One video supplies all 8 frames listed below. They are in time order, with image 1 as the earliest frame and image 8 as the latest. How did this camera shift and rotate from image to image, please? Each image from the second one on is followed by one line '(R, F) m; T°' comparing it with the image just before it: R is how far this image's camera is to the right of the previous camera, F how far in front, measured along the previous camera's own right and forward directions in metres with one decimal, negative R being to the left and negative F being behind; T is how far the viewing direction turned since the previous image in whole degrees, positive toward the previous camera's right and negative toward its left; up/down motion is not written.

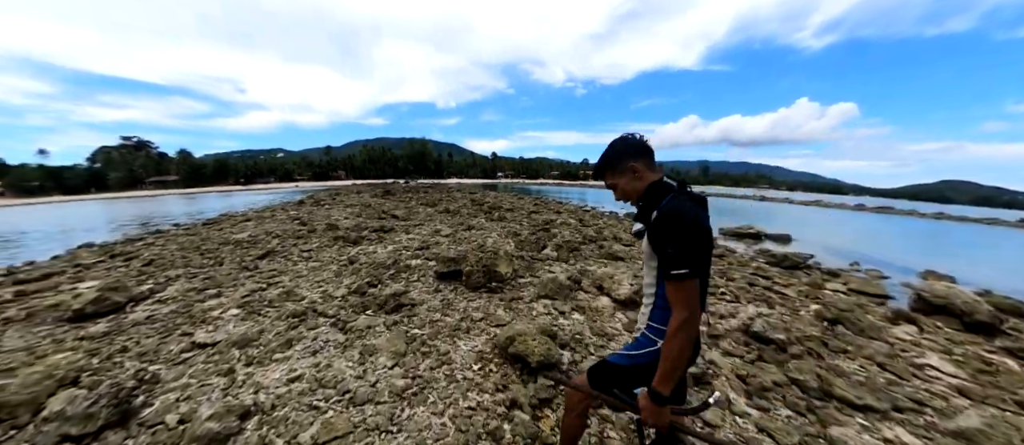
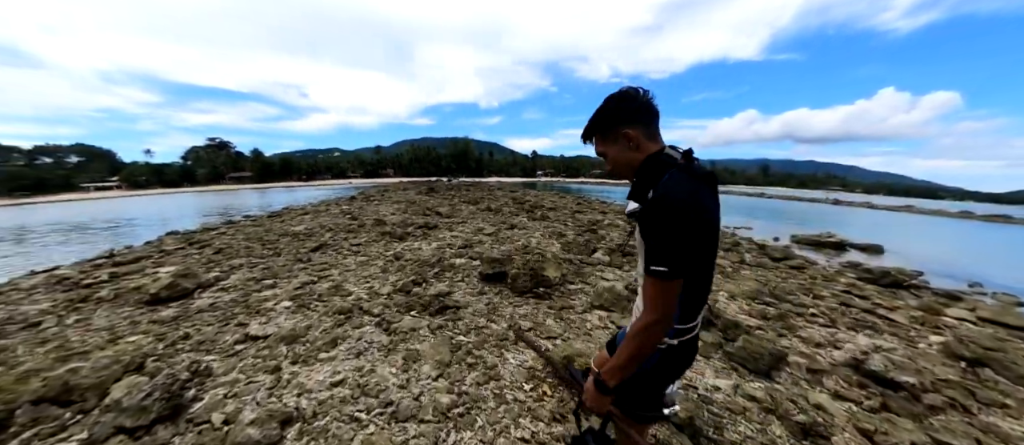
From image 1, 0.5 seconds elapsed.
(-0.3, +0.5) m; -7°
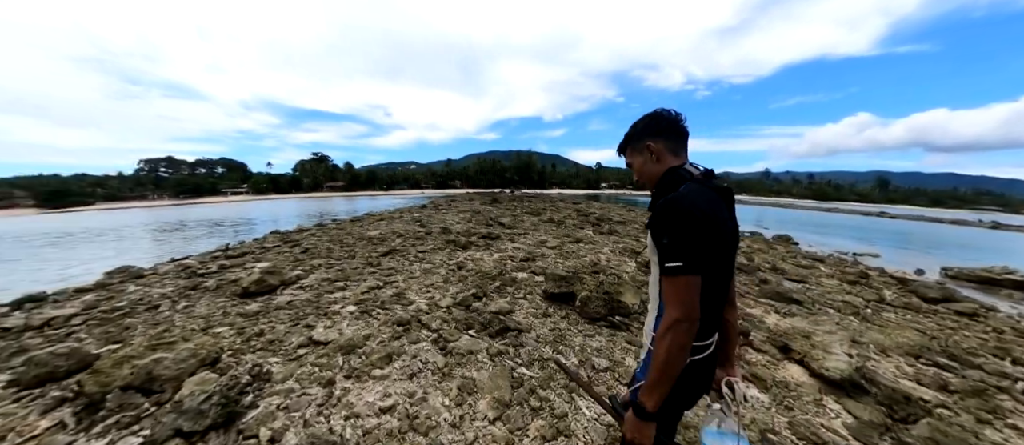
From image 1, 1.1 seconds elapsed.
(-0.2, +0.7) m; -11°
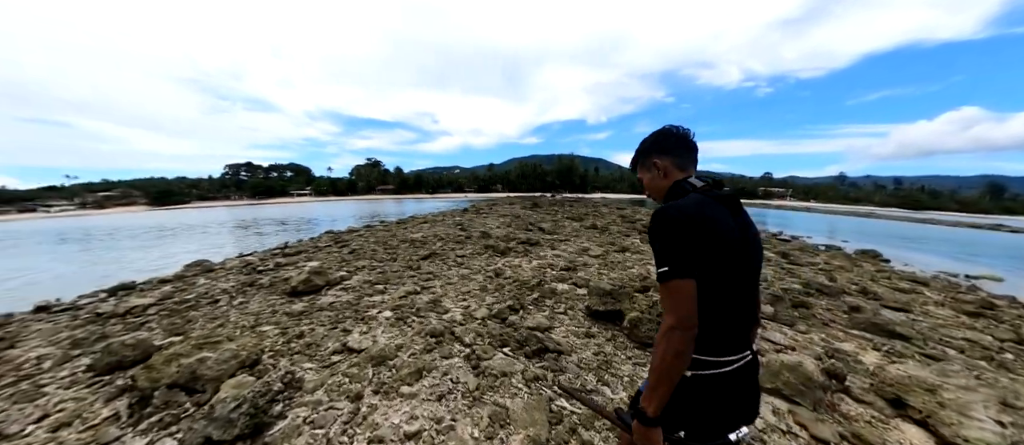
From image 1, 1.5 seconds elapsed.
(0.0, +0.4) m; -8°
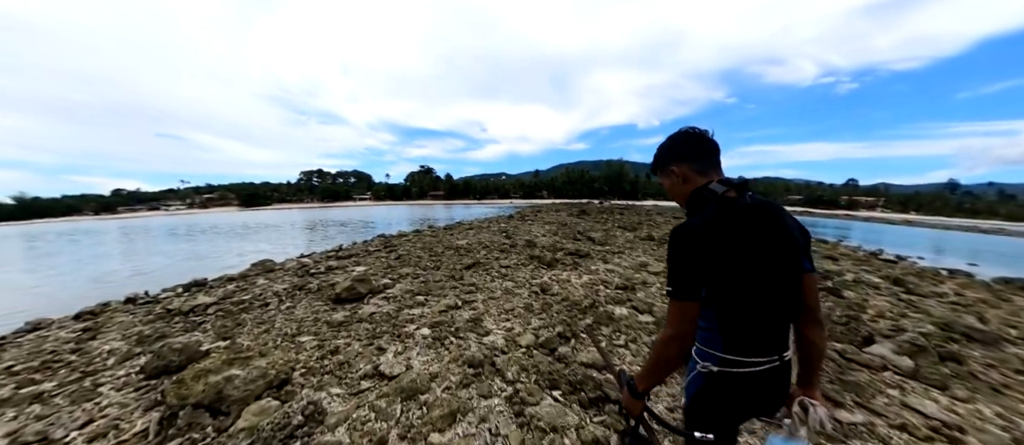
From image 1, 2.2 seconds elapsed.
(-0.1, +0.7) m; -8°
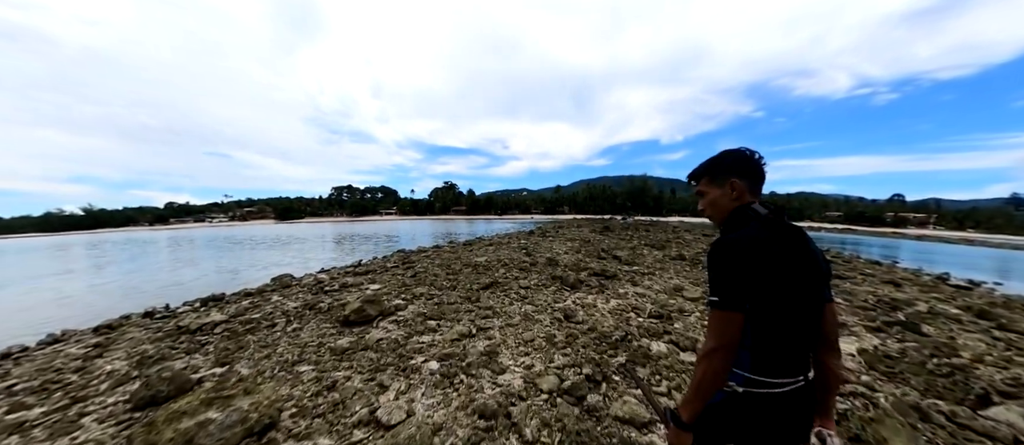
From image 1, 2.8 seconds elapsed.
(0.0, +0.6) m; -4°
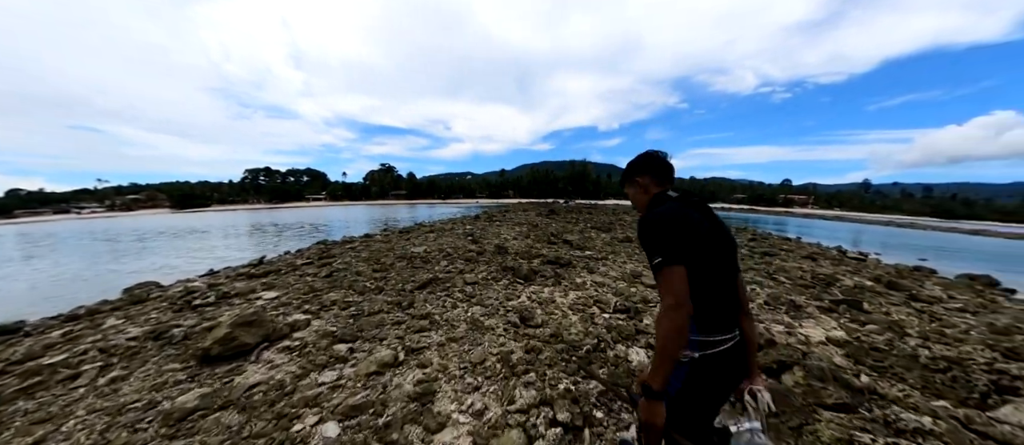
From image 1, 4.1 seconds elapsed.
(+0.1, +1.5) m; +10°
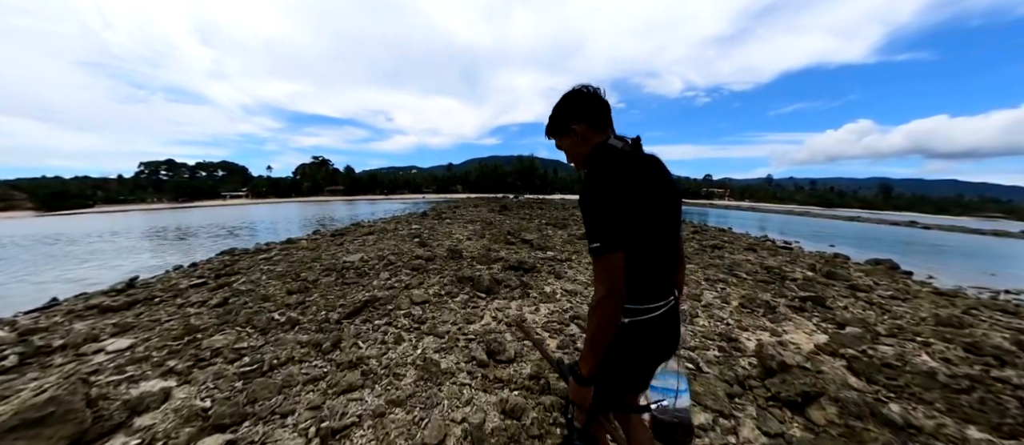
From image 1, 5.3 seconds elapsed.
(-0.2, +1.3) m; +9°
